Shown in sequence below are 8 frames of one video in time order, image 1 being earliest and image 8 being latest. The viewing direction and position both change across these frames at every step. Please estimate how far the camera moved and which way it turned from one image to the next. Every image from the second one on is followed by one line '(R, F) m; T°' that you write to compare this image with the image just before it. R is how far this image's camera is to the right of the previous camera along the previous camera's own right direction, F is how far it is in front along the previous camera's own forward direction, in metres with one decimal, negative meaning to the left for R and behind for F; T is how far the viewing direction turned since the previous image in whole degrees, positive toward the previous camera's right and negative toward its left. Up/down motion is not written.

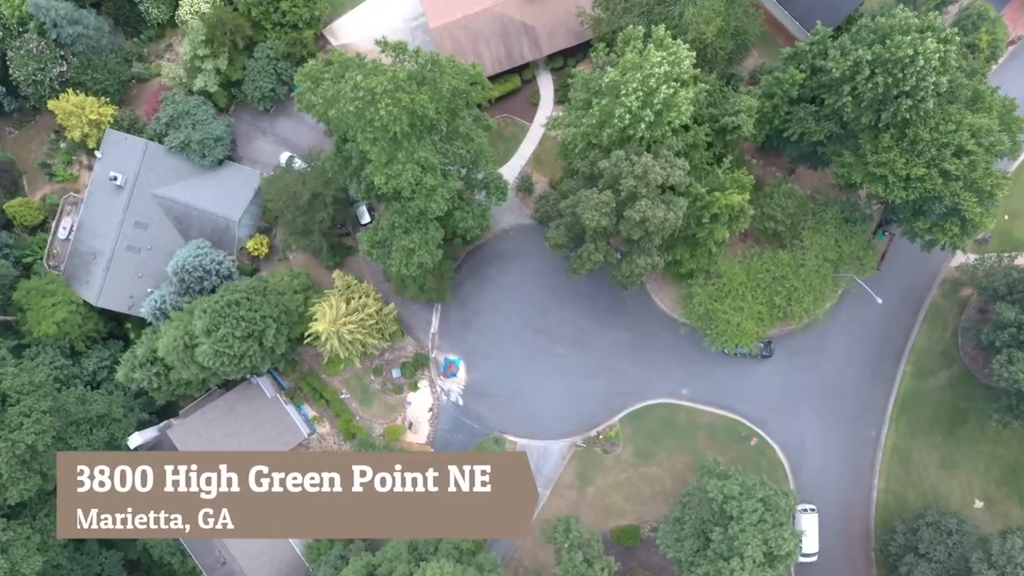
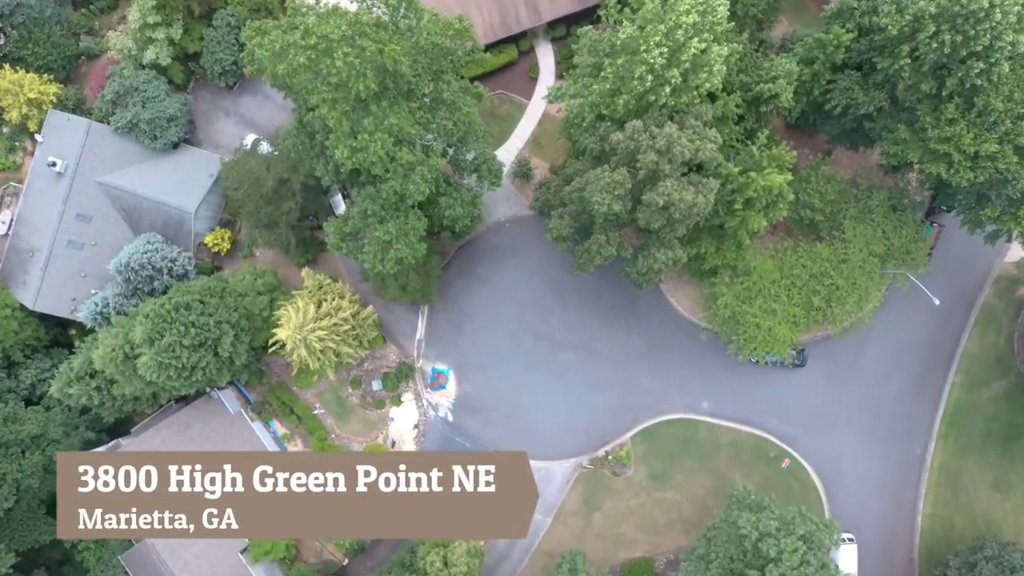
(0.0, +6.6) m; 0°
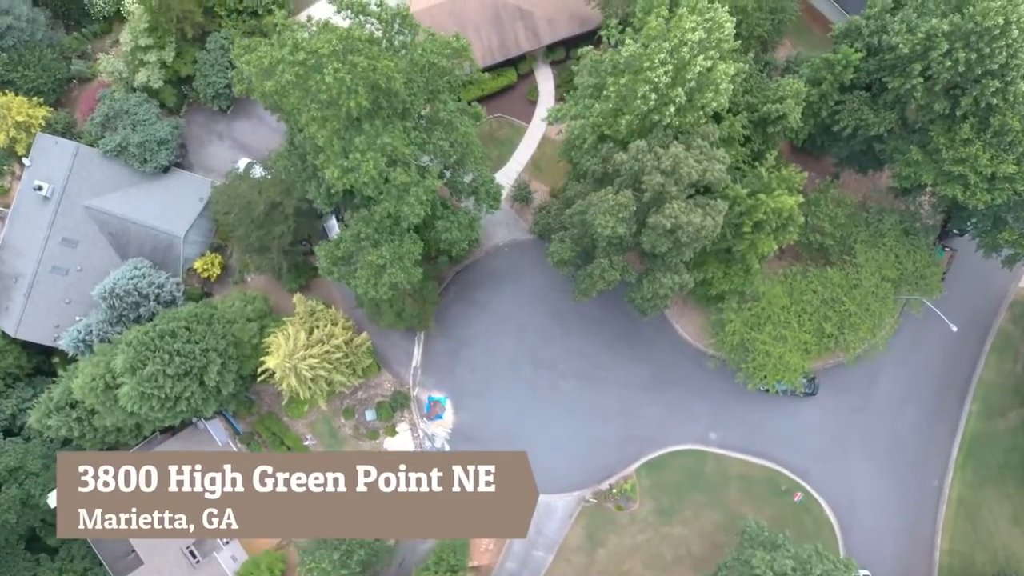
(-0.1, +1.5) m; 0°
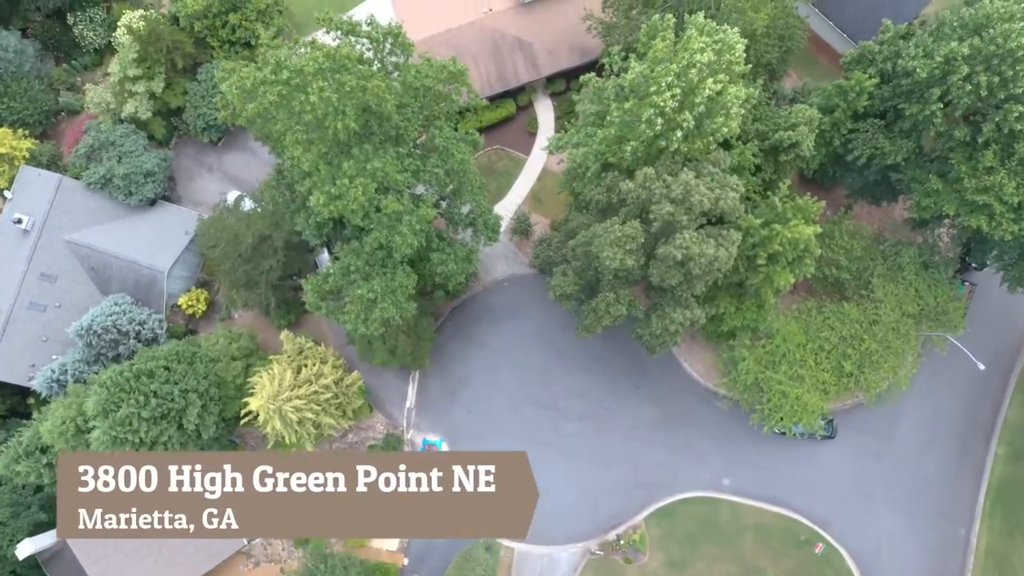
(-0.1, +2.1) m; 0°
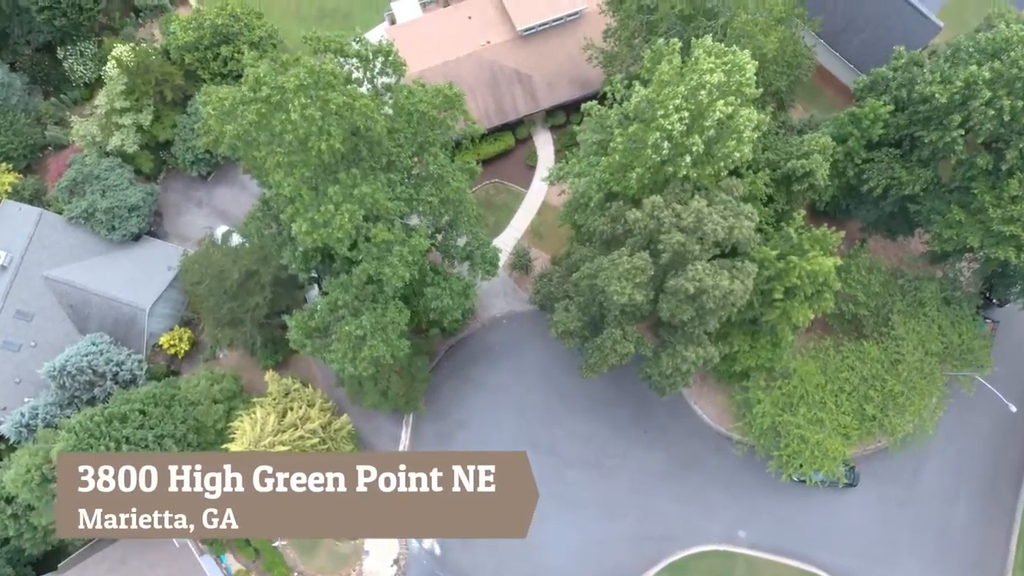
(0.0, +2.1) m; 0°
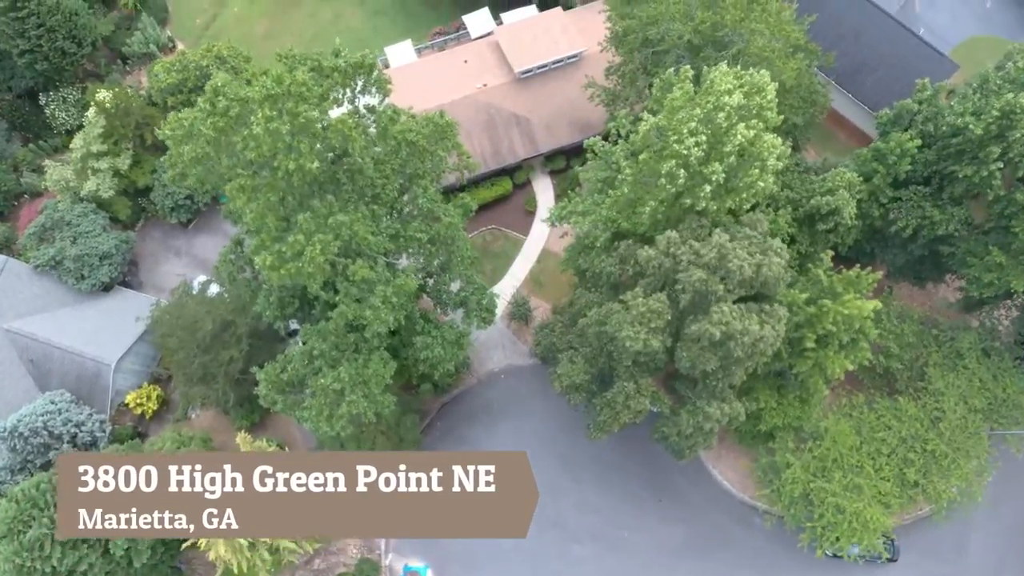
(0.0, +3.1) m; 0°
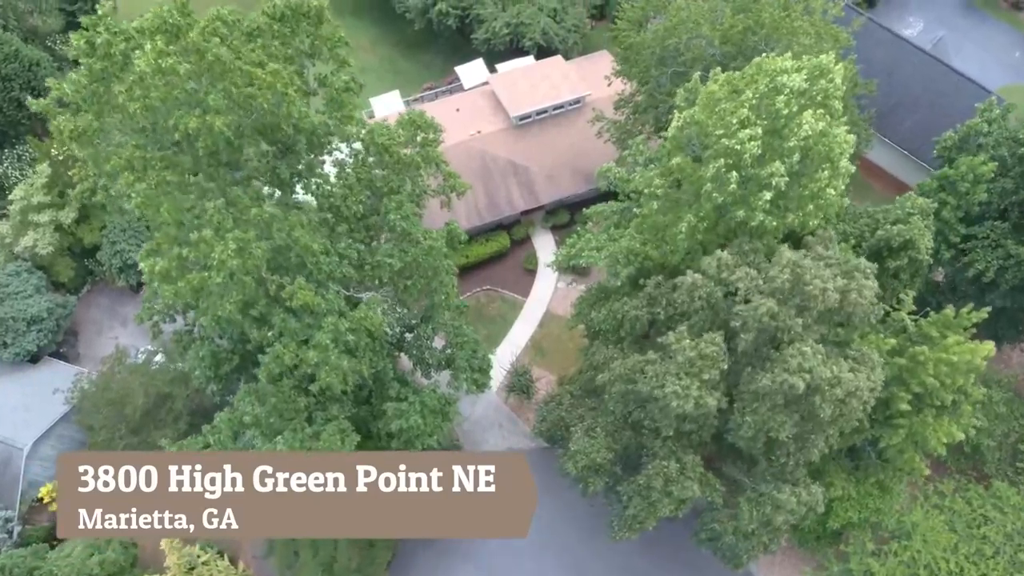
(-0.1, +5.9) m; 0°
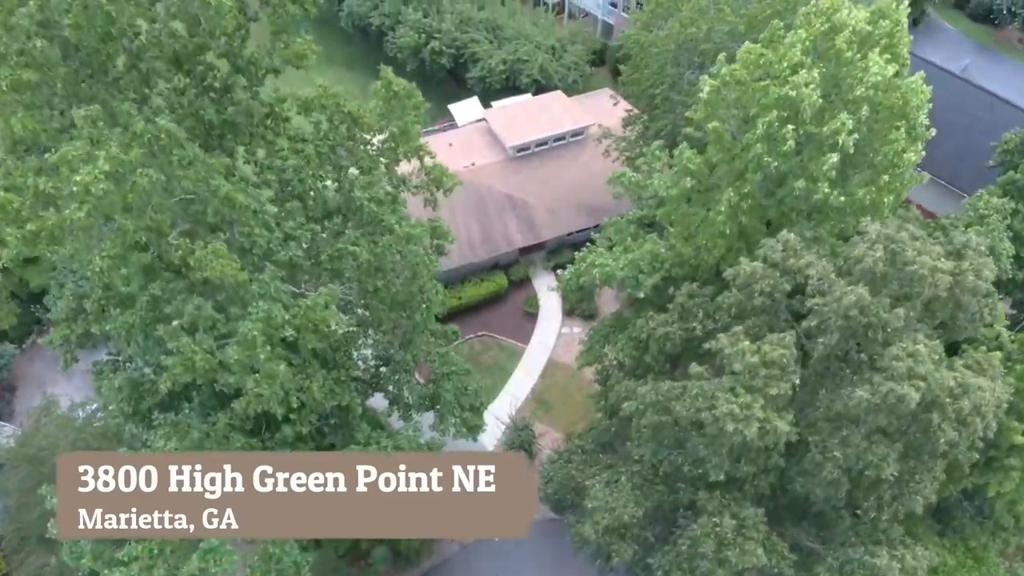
(-0.1, +4.2) m; 0°
